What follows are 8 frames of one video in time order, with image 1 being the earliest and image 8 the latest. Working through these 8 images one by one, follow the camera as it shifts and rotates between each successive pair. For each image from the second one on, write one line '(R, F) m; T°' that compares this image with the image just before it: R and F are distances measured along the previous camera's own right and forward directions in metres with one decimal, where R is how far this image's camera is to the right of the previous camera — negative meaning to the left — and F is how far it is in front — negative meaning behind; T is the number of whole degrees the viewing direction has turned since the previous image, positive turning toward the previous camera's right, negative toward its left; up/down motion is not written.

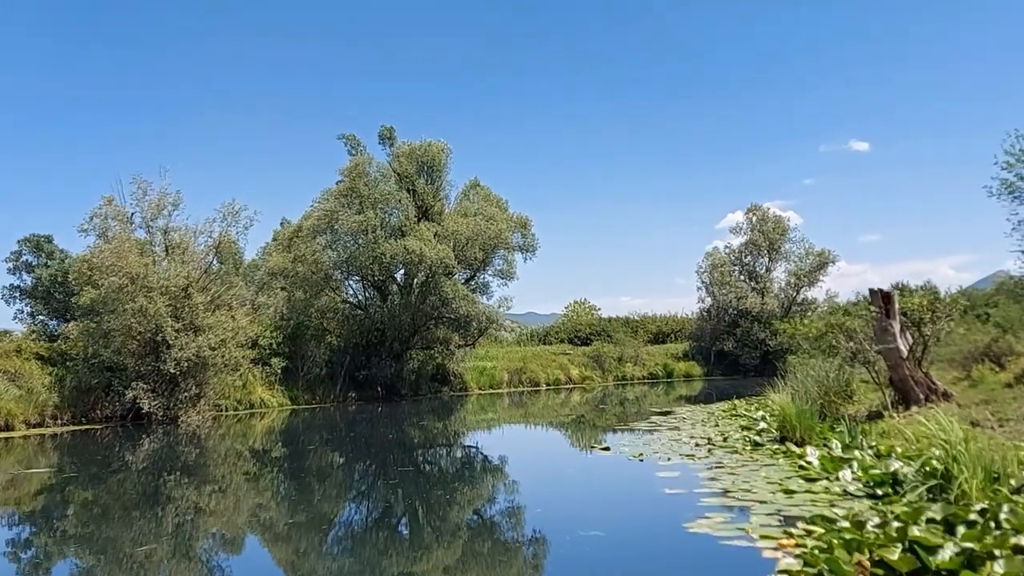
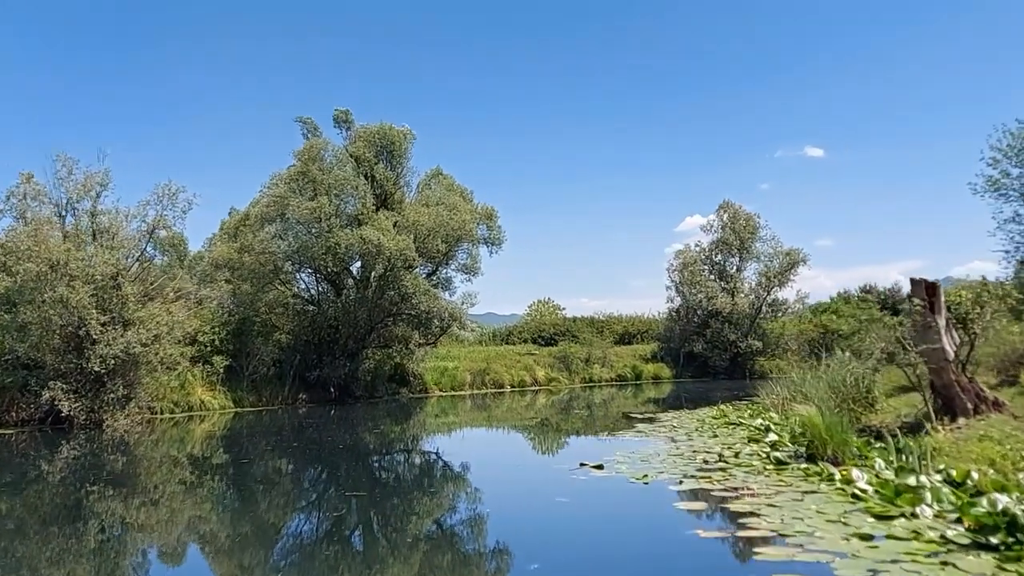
(-0.1, +1.3) m; +3°
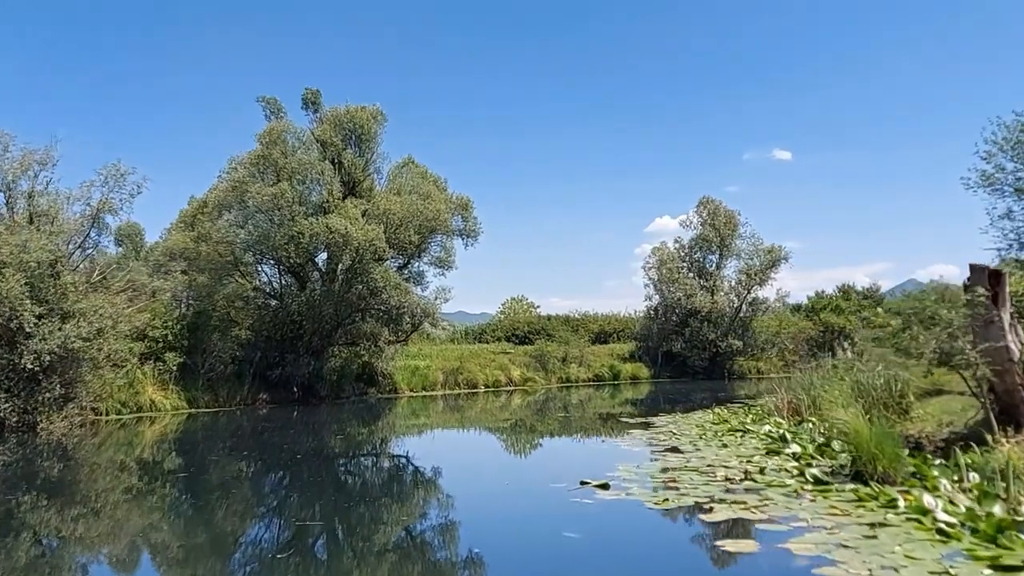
(-0.1, +1.0) m; +2°
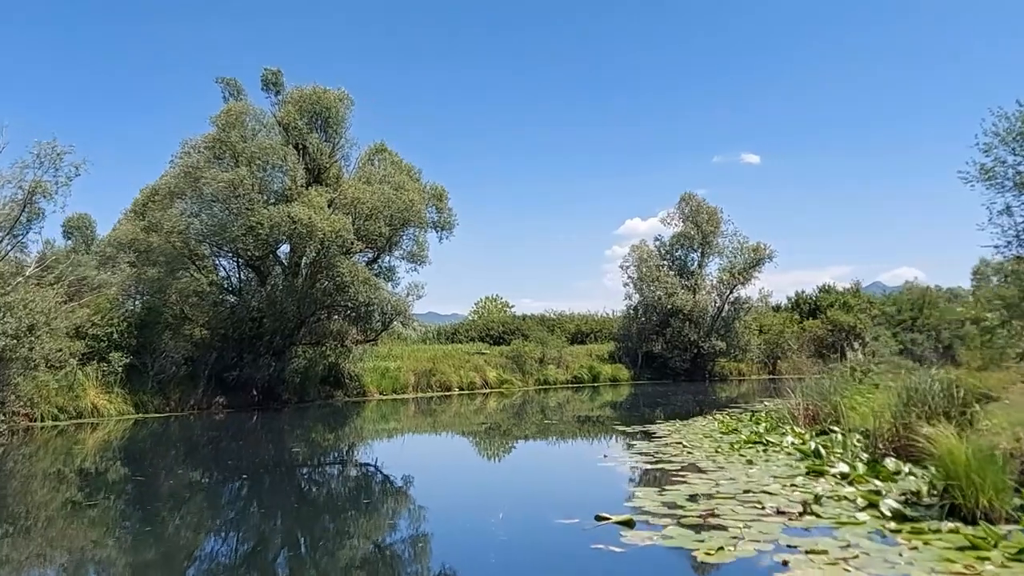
(-0.2, +1.1) m; +2°
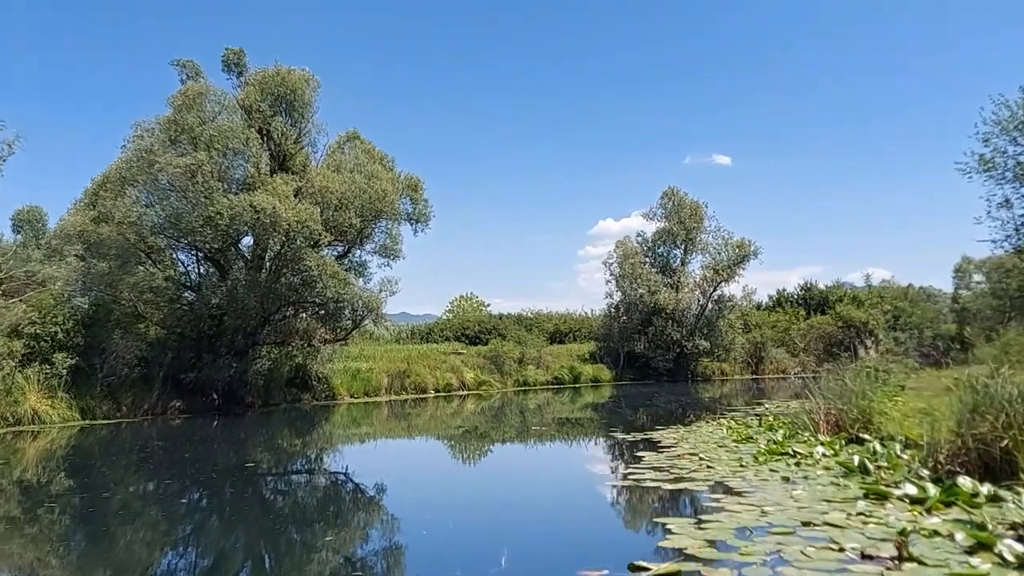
(-0.2, +1.0) m; +2°
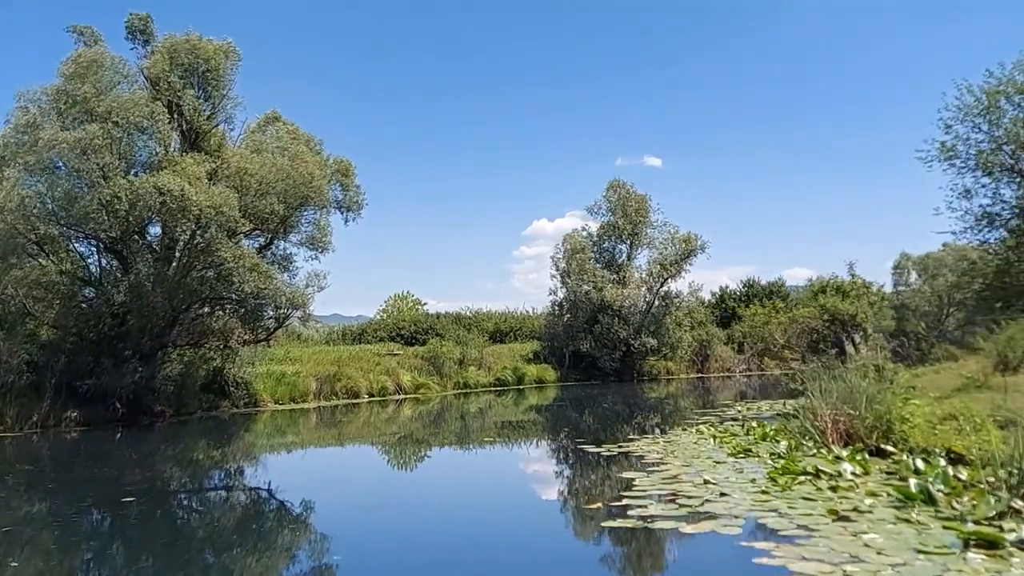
(-0.2, +1.4) m; +6°
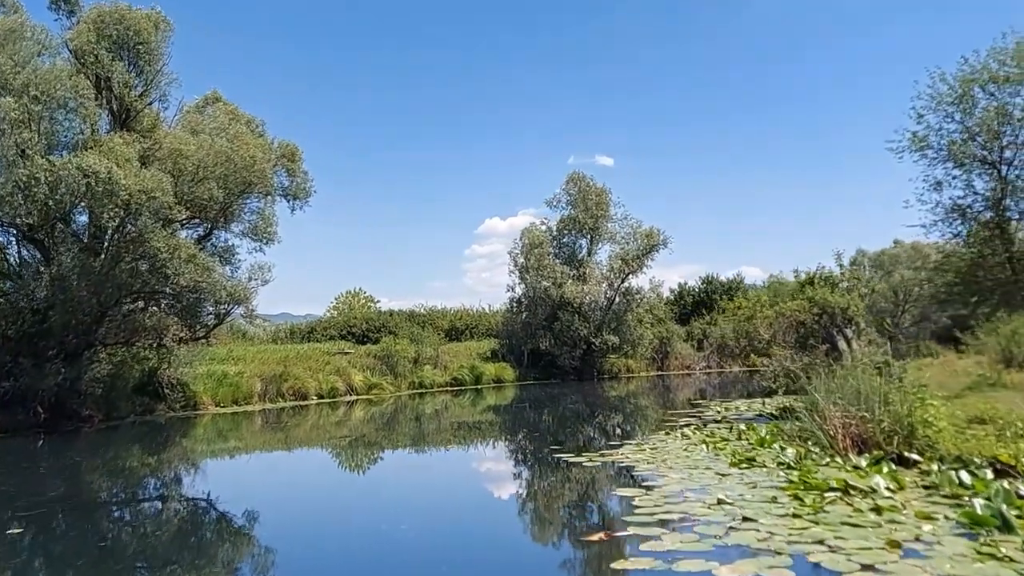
(-0.2, +0.9) m; +4°
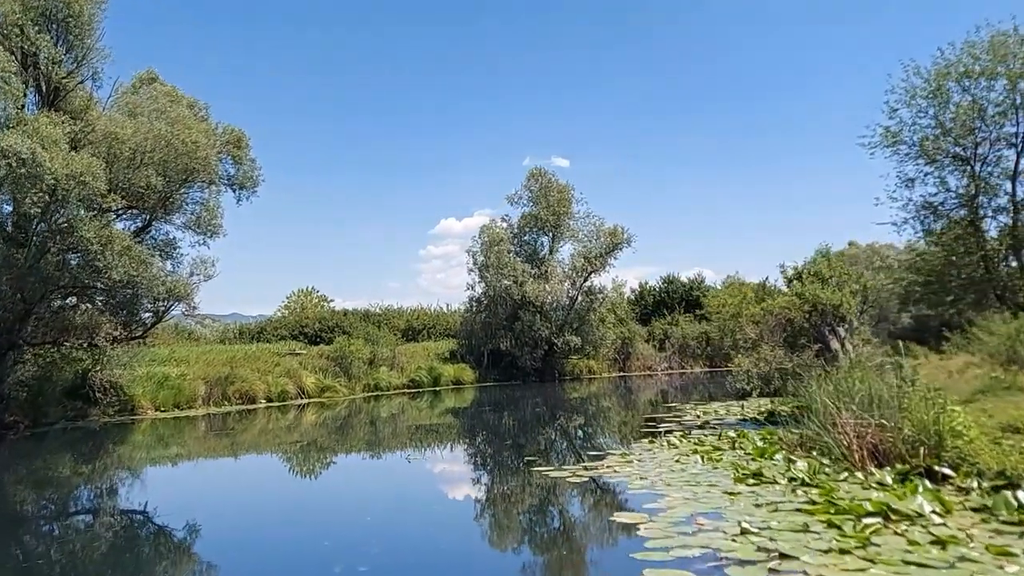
(-0.2, +0.7) m; +4°
